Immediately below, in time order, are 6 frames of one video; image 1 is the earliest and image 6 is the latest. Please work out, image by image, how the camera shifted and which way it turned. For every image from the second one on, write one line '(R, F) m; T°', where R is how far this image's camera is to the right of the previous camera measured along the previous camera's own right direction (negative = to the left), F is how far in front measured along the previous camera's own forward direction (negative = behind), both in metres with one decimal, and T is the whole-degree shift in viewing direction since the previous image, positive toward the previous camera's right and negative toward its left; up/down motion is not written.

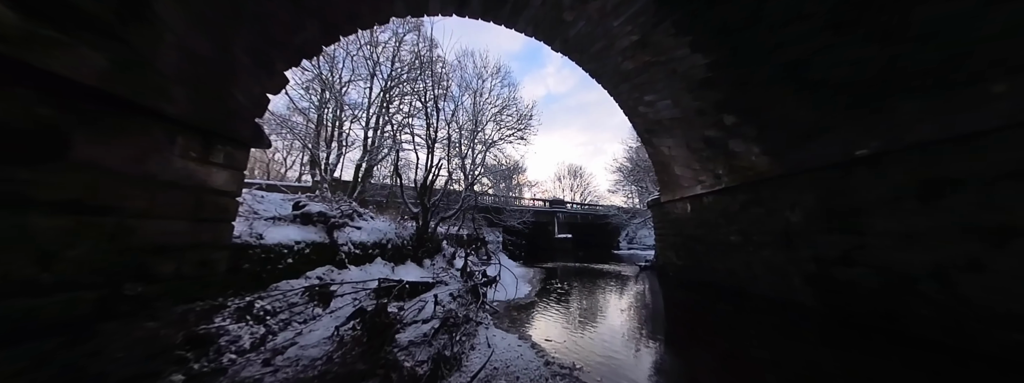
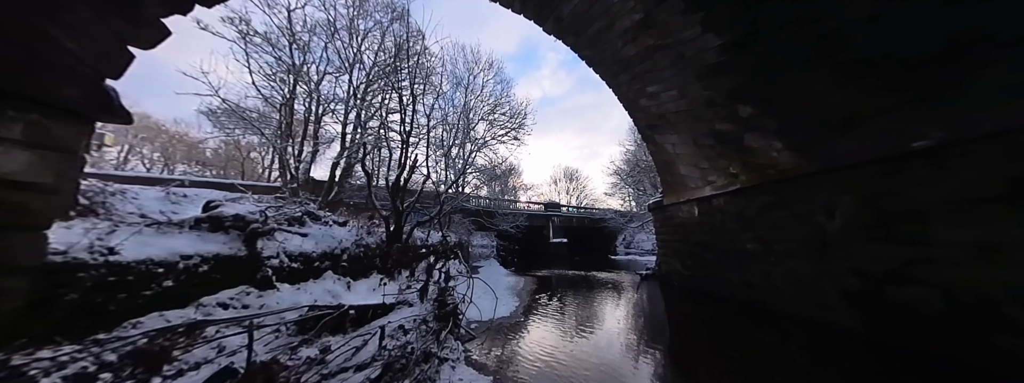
(+0.2, +0.6) m; +1°
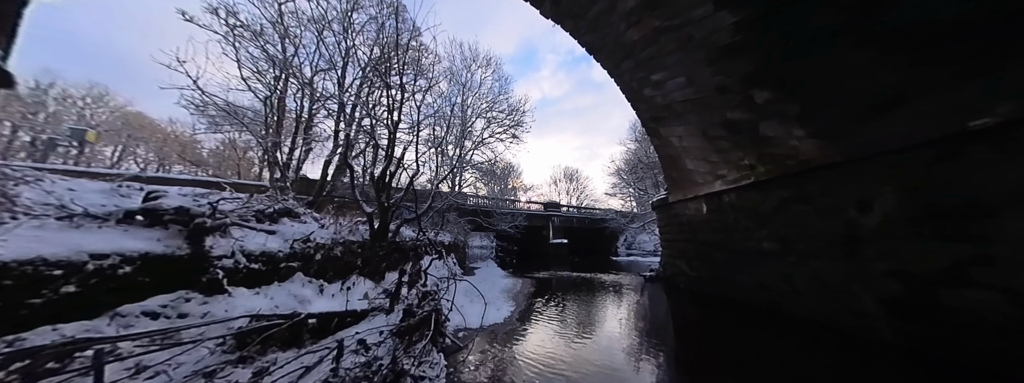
(+0.1, +0.3) m; 0°
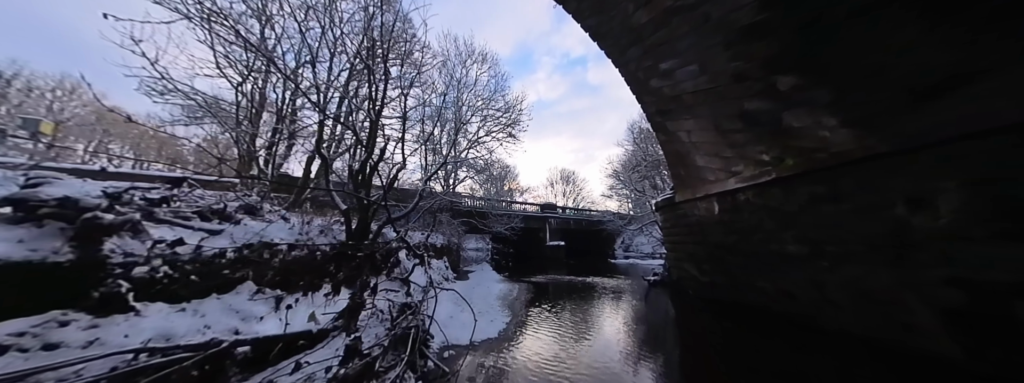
(0.0, +0.4) m; +1°
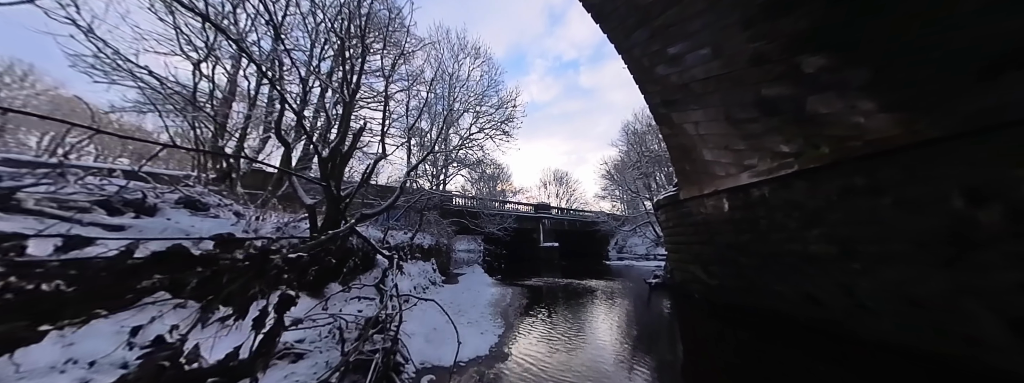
(0.0, +0.5) m; +2°
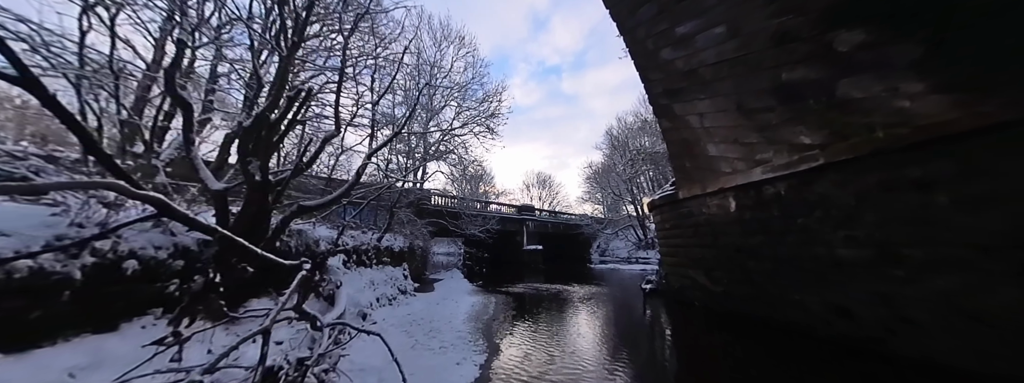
(-0.1, +0.7) m; +4°
